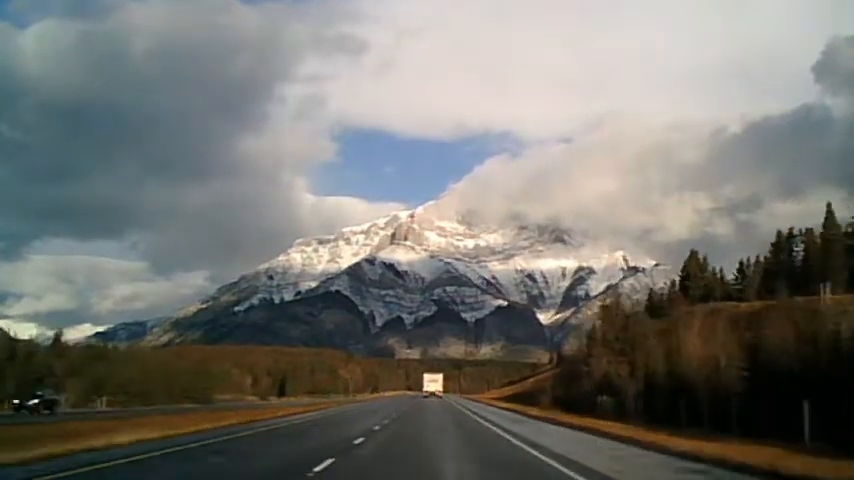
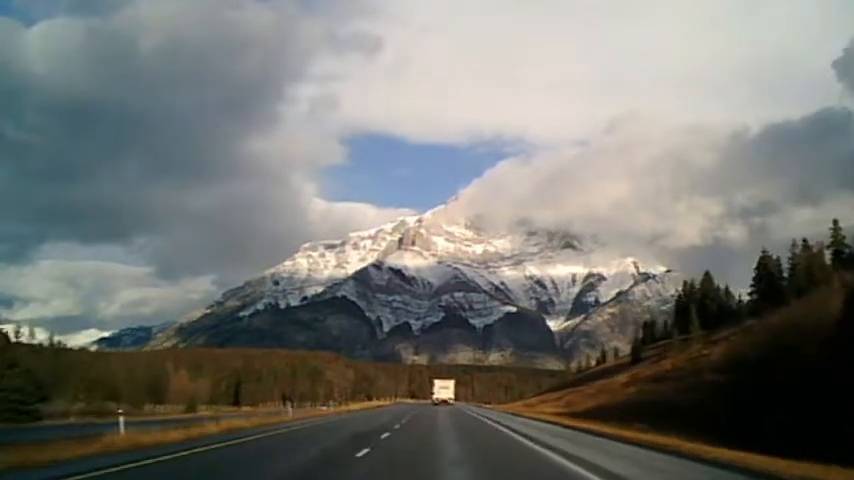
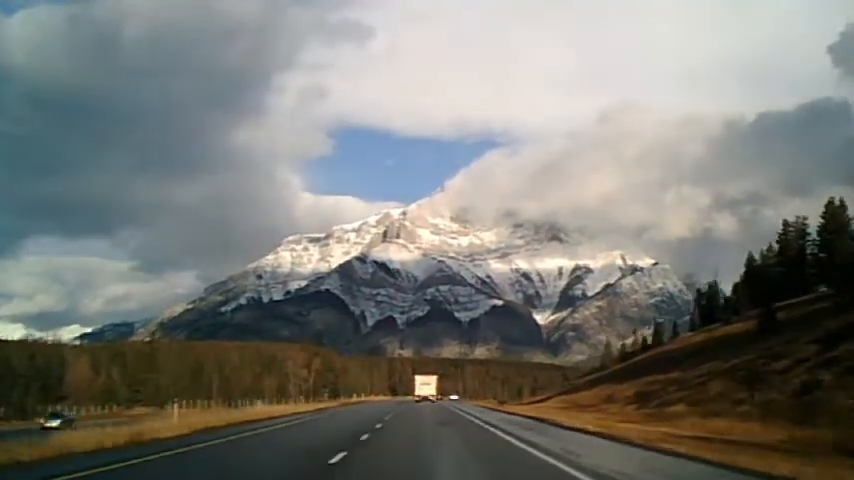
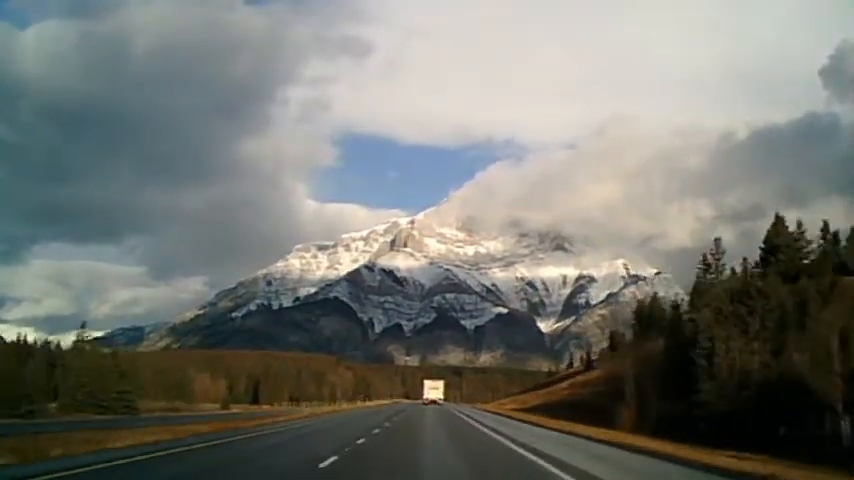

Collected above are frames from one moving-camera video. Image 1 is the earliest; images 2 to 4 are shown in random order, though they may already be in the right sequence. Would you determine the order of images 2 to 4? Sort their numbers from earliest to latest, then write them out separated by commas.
4, 2, 3
